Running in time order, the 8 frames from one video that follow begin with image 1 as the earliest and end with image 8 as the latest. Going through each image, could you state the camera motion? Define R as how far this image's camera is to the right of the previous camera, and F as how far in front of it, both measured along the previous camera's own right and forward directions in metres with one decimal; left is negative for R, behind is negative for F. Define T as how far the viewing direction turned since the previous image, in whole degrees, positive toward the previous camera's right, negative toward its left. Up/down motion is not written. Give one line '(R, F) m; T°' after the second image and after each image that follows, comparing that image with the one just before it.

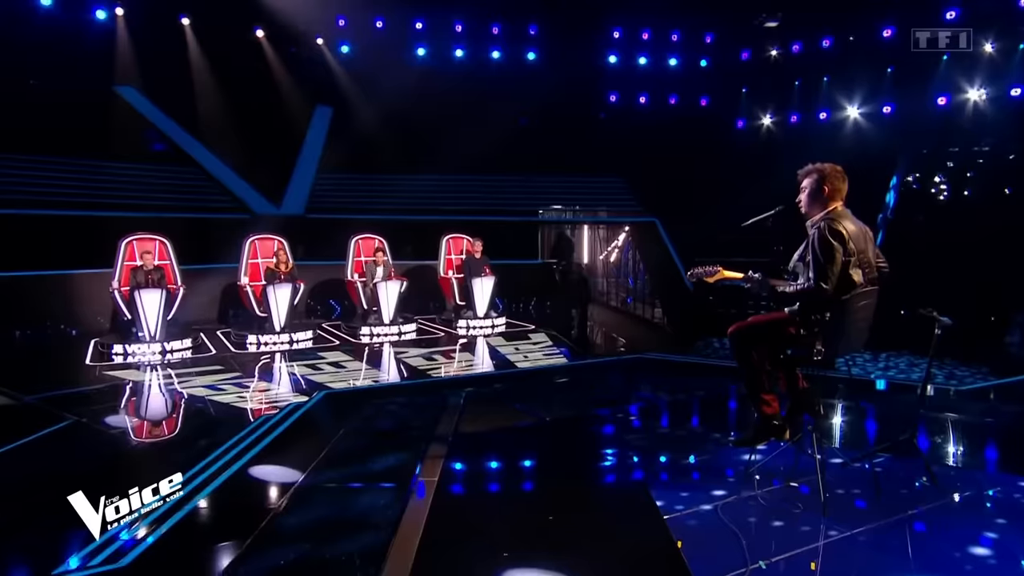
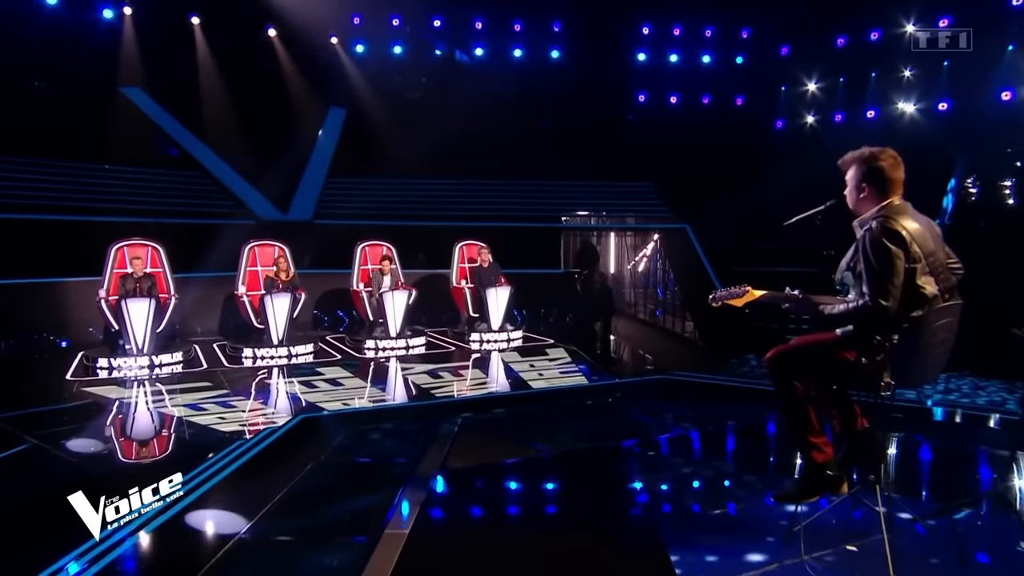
(+0.2, +0.6) m; -3°
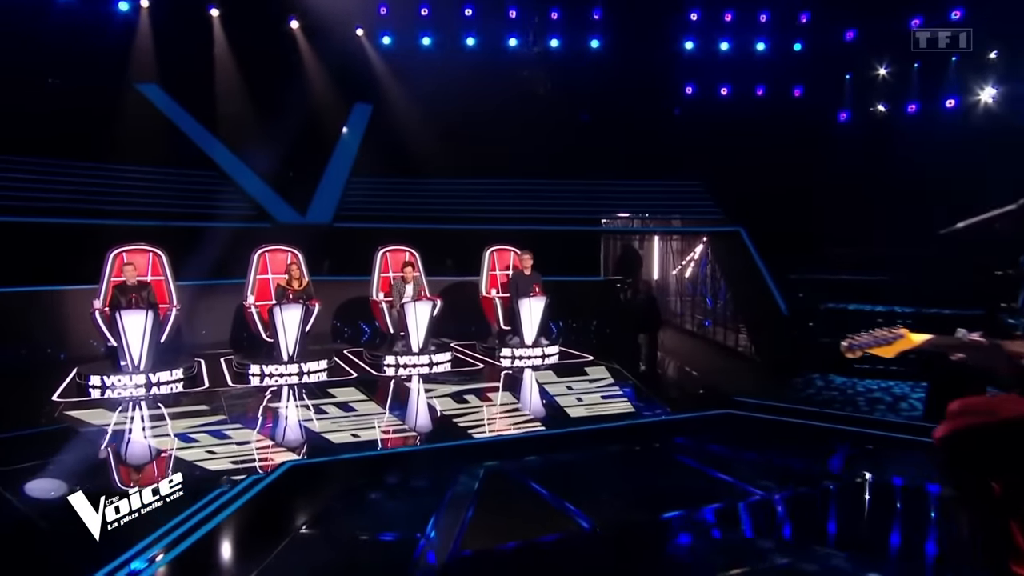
(0.0, +0.7) m; -3°
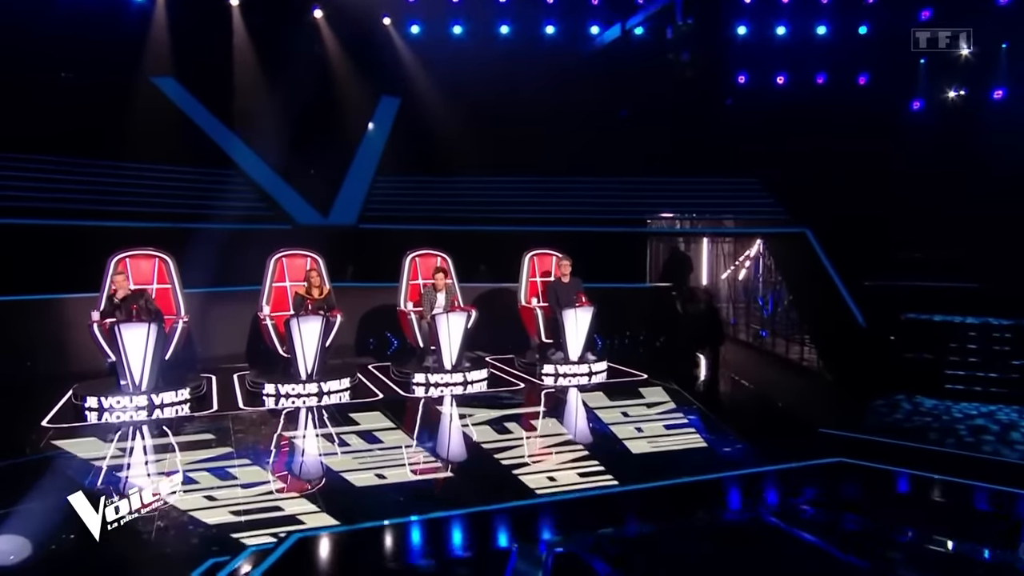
(-0.1, +0.7) m; -2°
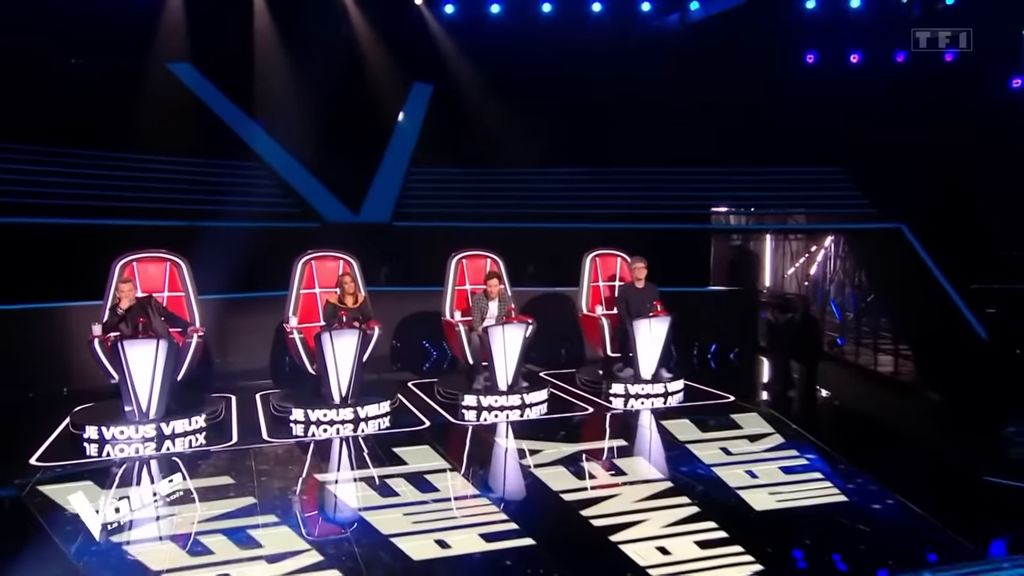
(-0.3, +0.8) m; -1°
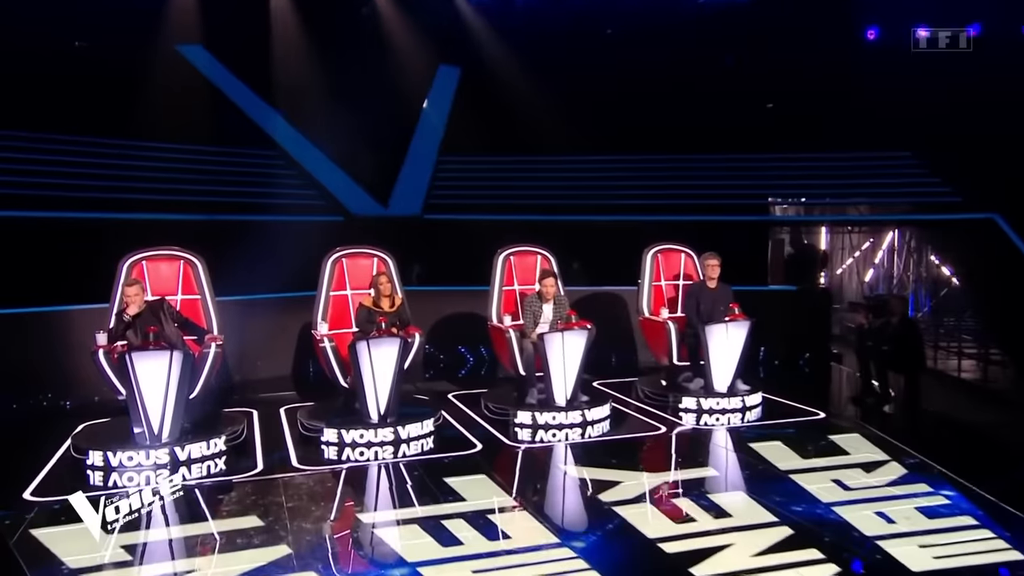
(-0.3, +0.6) m; -1°
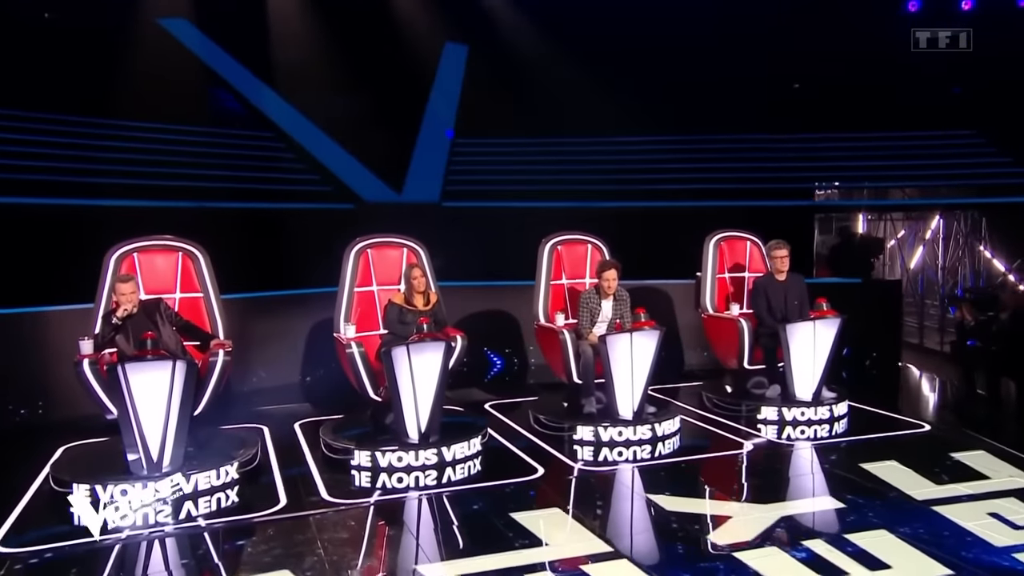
(-0.4, +0.6) m; +1°
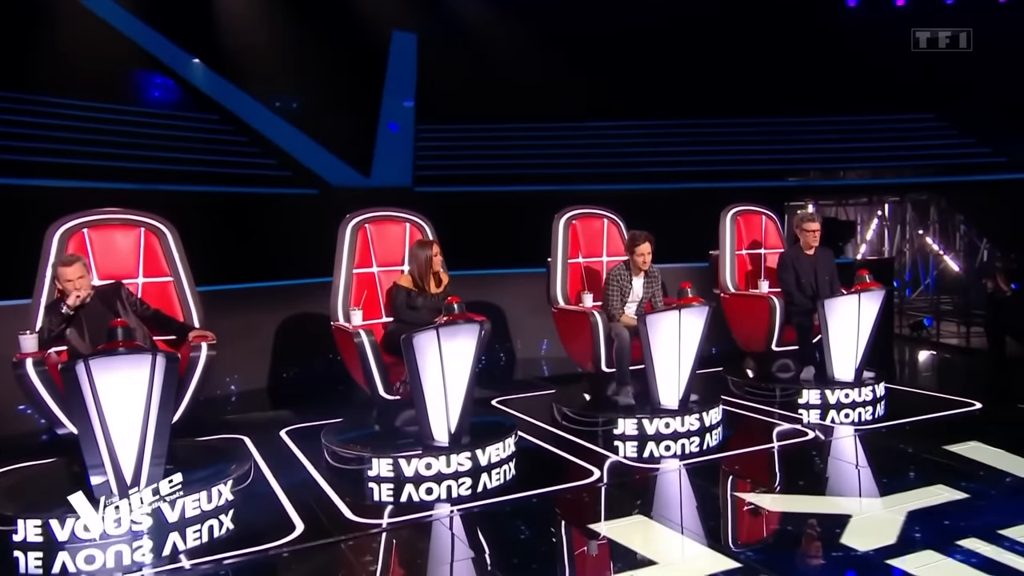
(-0.5, +0.5) m; +7°
